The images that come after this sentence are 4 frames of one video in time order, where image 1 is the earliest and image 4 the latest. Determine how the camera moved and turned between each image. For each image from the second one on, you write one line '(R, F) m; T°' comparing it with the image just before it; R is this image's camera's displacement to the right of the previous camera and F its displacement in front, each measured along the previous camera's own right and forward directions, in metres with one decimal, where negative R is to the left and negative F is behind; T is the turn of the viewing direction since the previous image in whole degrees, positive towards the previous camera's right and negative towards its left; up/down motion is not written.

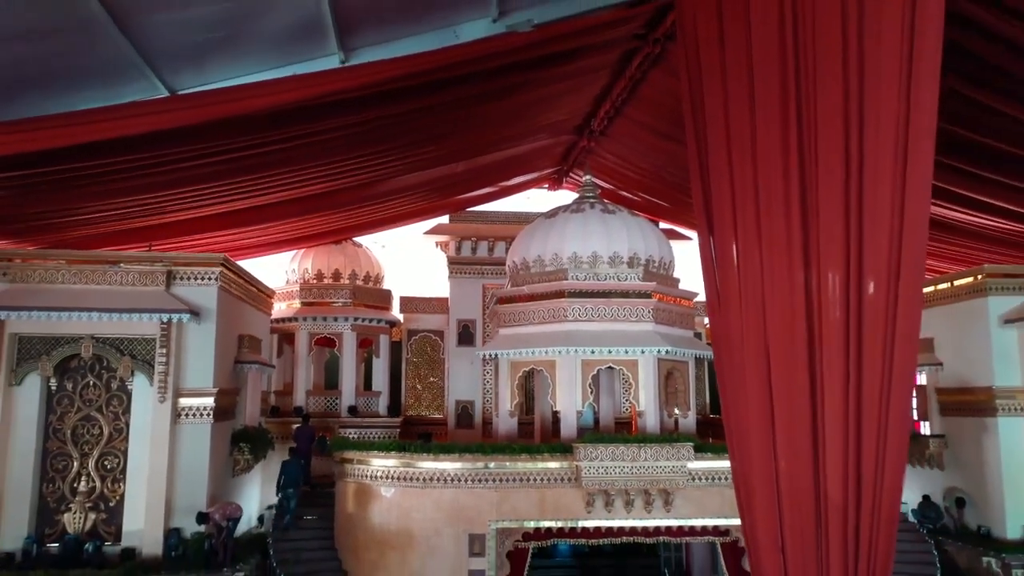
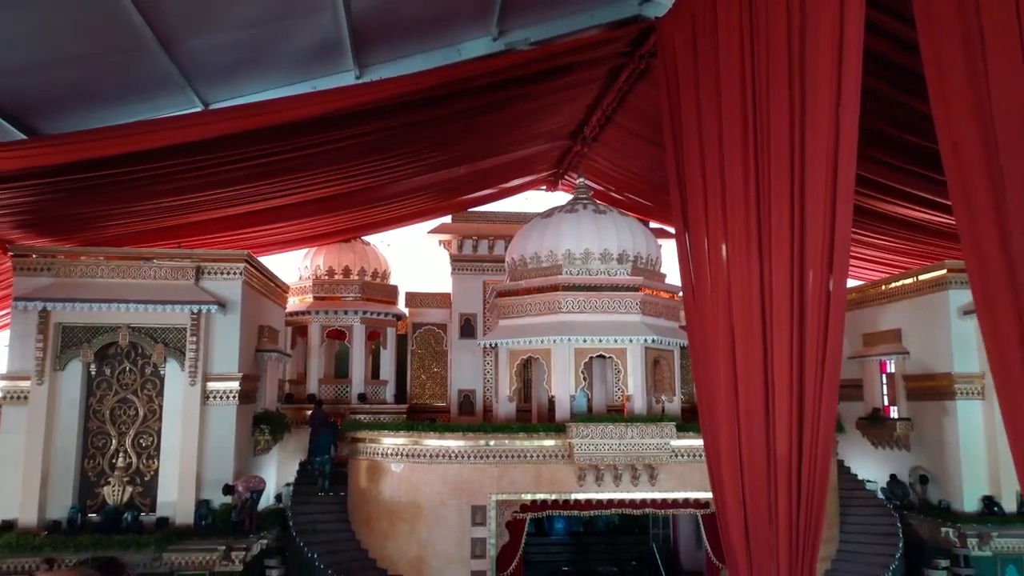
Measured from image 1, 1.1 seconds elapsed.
(0.0, -0.5) m; 0°
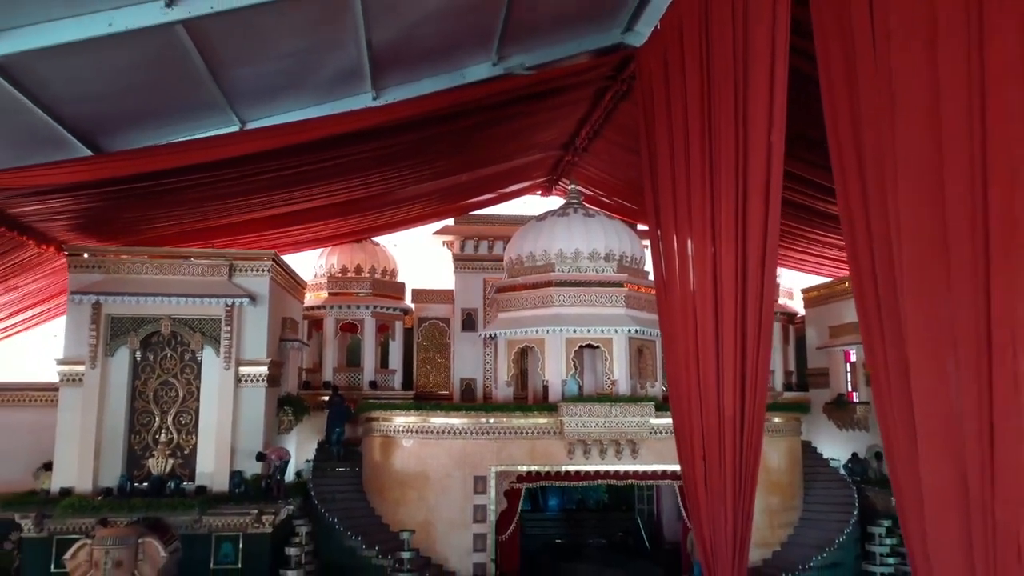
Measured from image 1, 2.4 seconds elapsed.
(0.0, -0.7) m; 0°
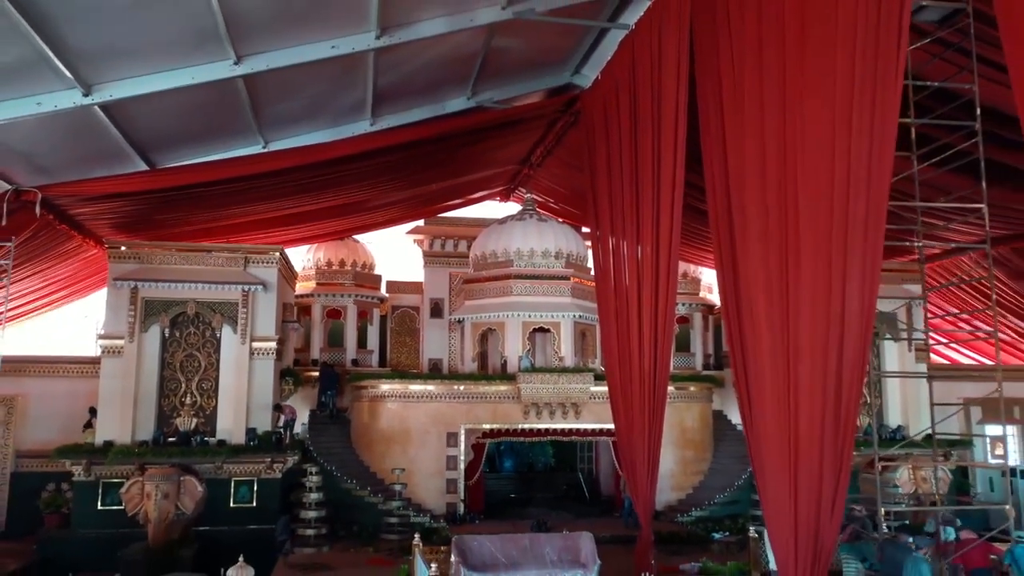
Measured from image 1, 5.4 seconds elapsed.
(-0.2, -1.4) m; +4°
